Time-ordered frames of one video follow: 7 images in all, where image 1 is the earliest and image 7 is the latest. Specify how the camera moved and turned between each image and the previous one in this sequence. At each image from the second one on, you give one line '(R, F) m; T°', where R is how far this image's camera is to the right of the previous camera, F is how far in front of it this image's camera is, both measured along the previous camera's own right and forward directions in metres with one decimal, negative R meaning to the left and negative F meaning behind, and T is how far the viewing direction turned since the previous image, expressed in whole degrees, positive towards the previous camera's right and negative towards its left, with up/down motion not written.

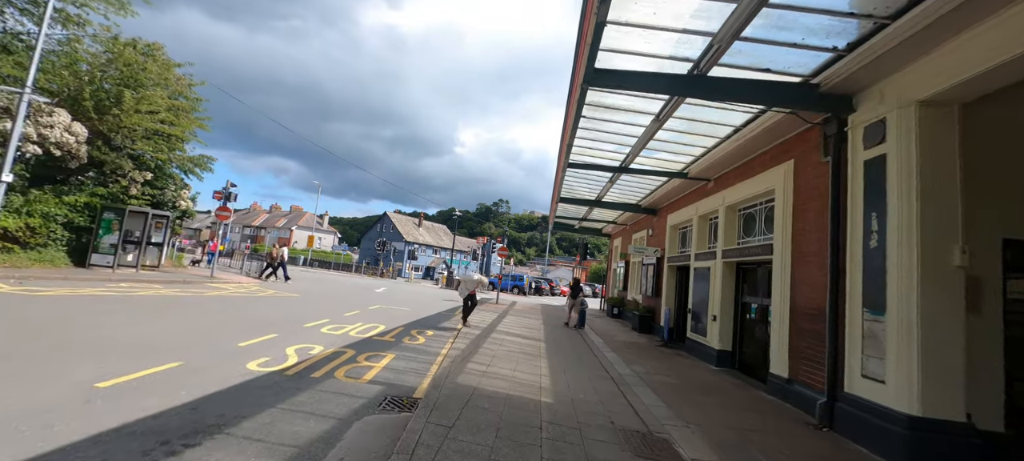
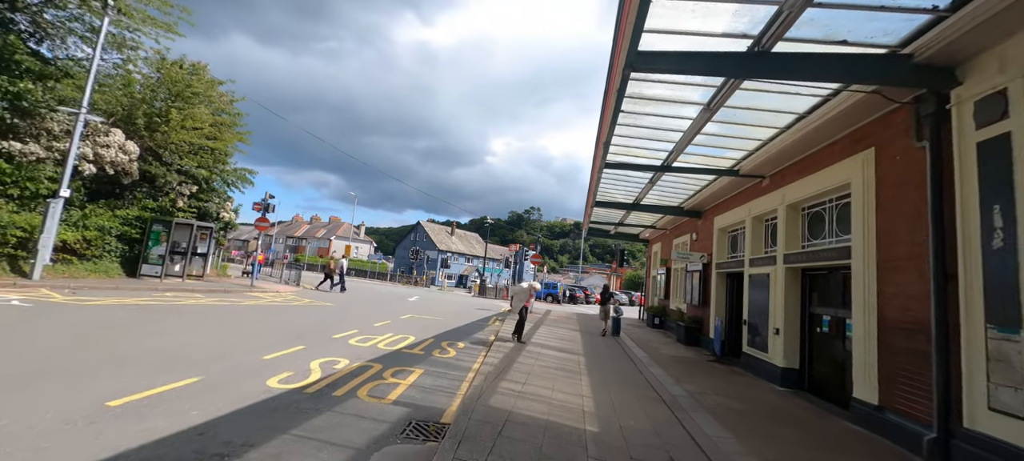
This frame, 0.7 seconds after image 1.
(0.0, +0.5) m; -5°
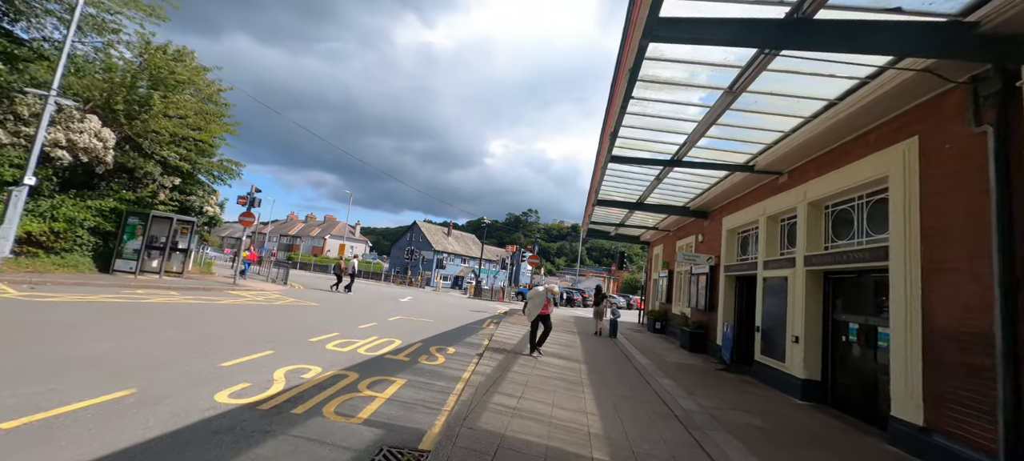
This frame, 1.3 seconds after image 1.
(0.0, +0.7) m; 0°
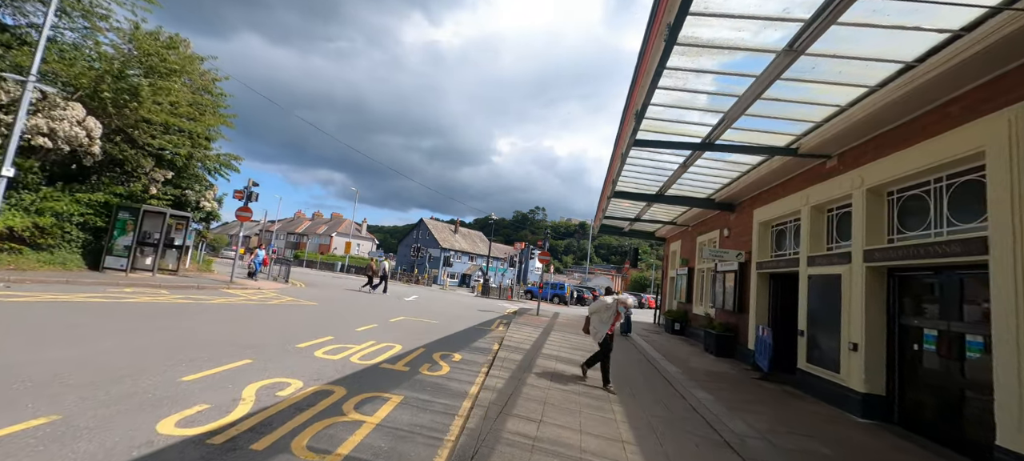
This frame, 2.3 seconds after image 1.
(-0.1, +0.9) m; -1°
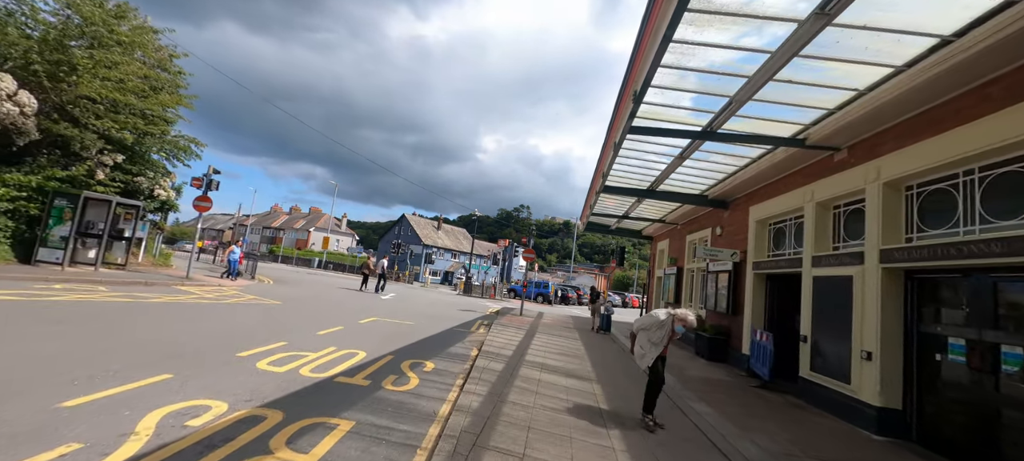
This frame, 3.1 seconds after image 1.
(0.0, +0.8) m; +2°
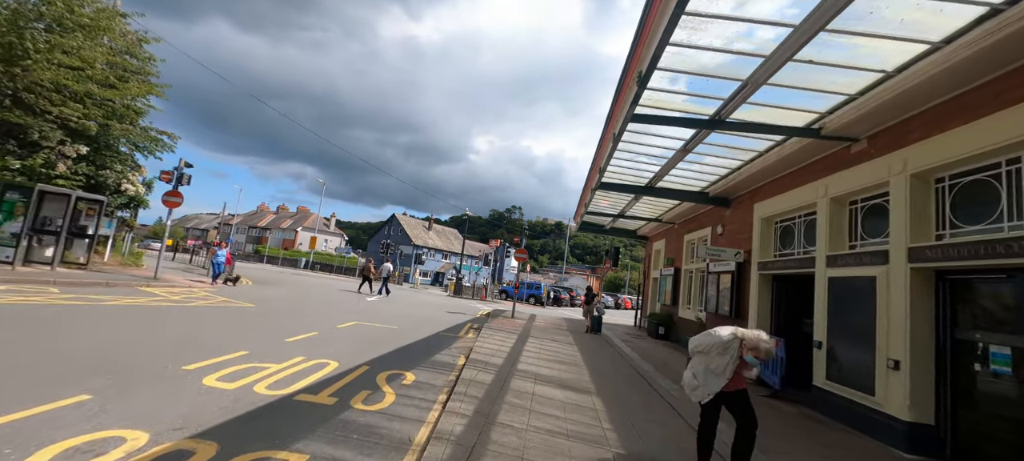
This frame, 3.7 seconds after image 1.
(0.0, +0.6) m; +1°
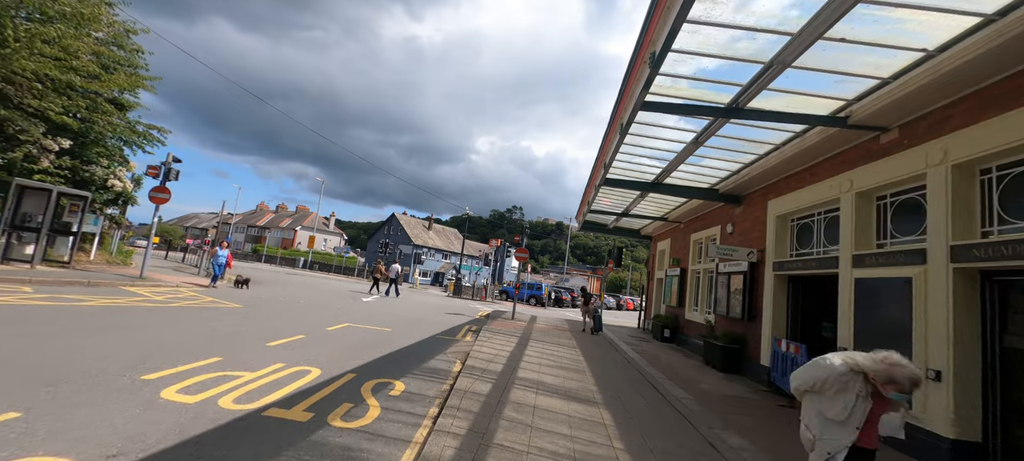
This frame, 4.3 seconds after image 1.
(0.0, +0.5) m; 0°
